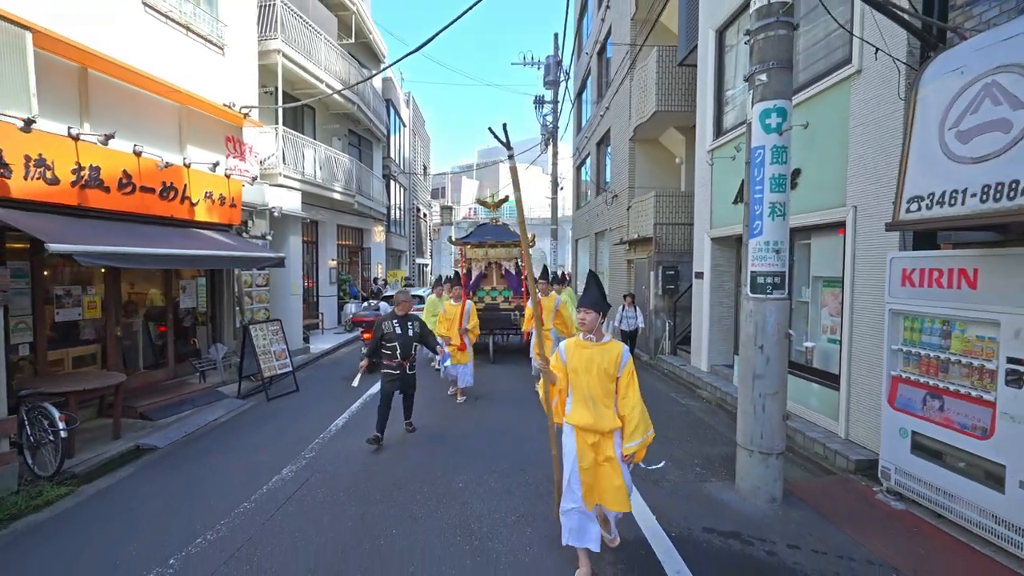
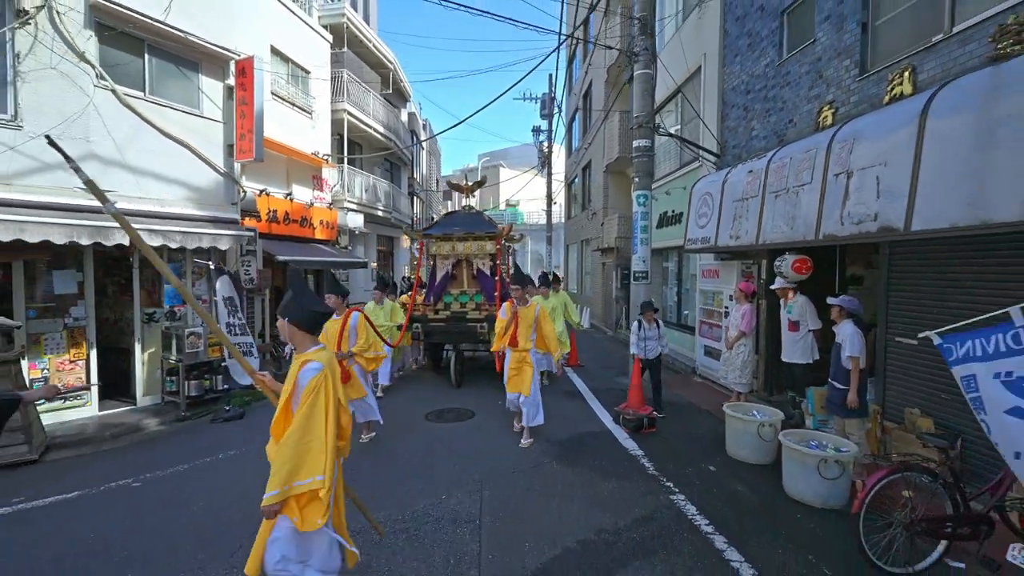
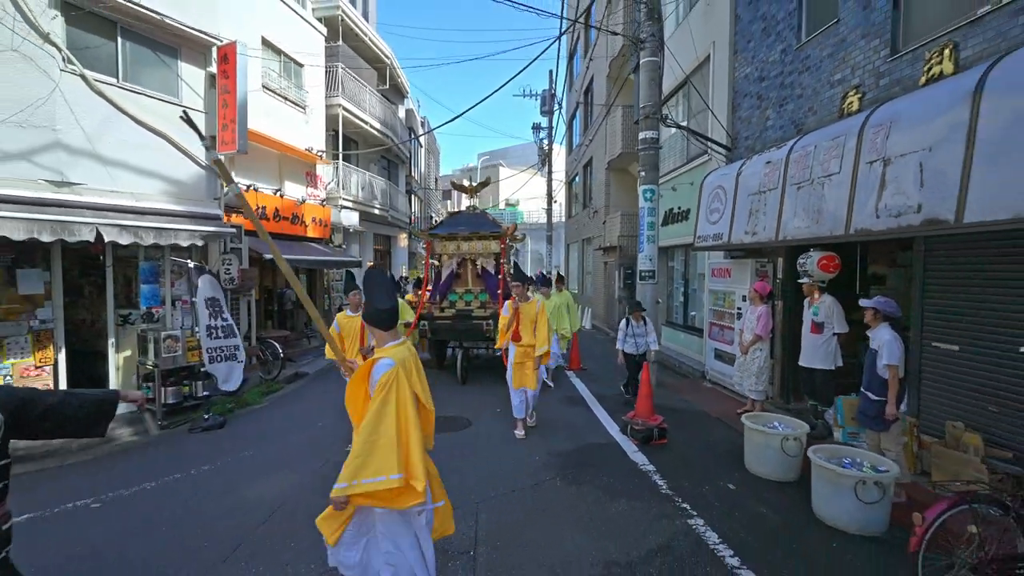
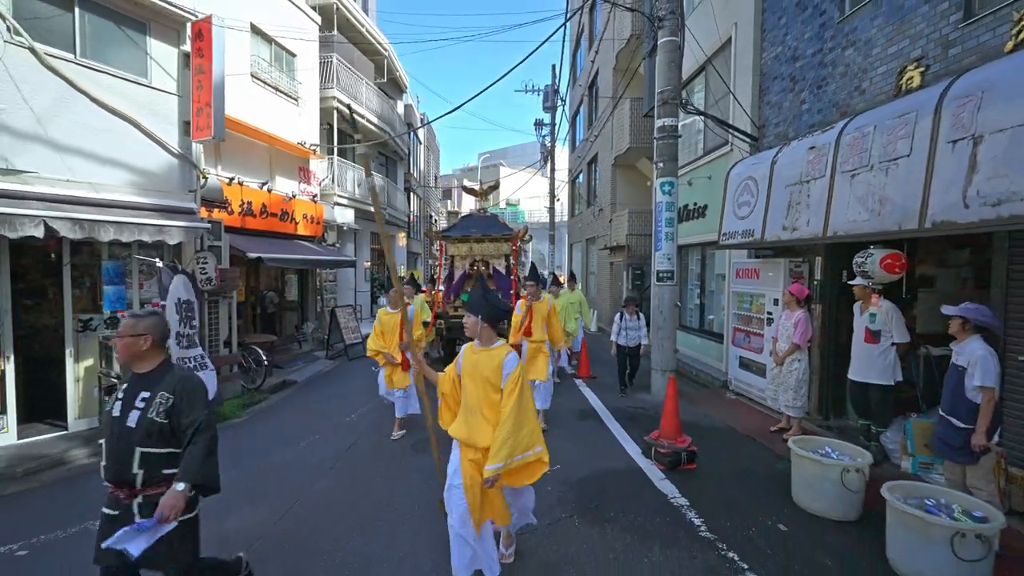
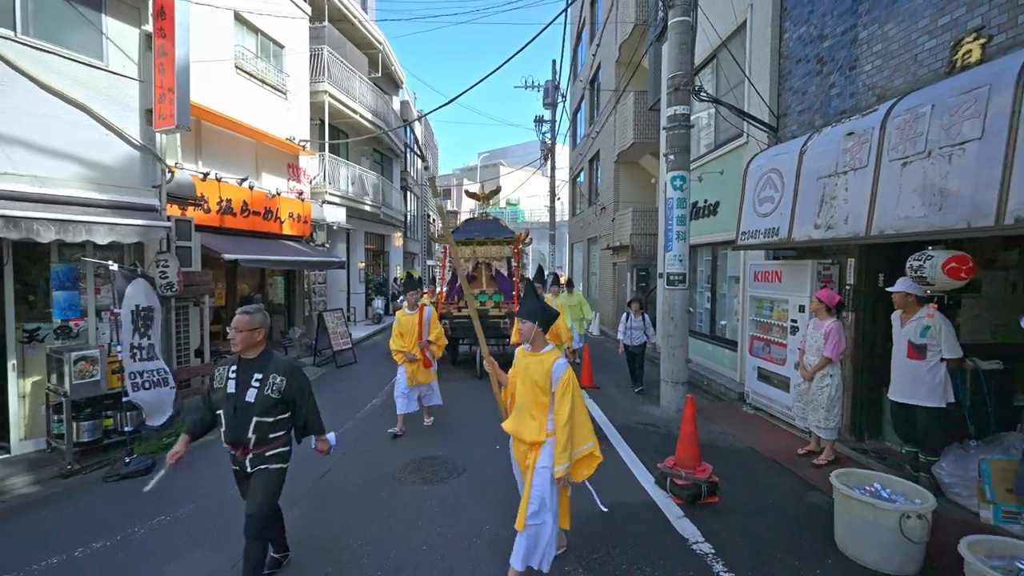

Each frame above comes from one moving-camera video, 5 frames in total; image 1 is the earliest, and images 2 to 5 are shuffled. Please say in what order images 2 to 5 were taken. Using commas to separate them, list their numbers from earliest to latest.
5, 4, 3, 2
